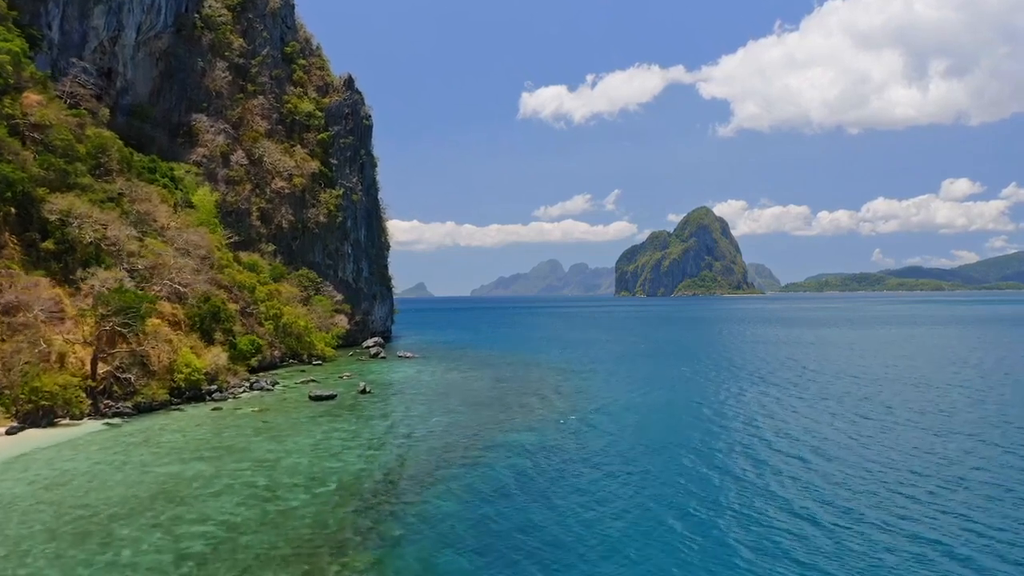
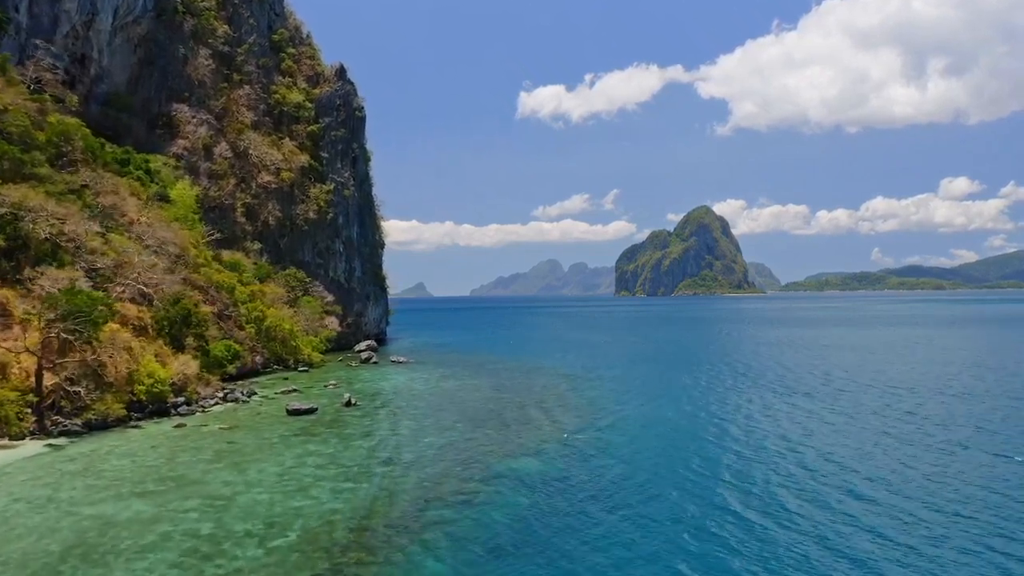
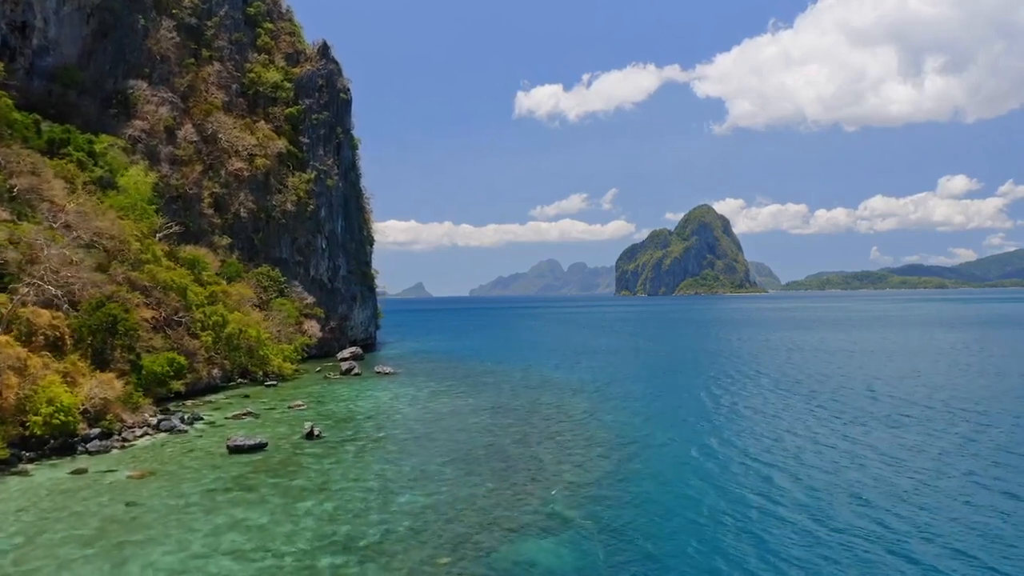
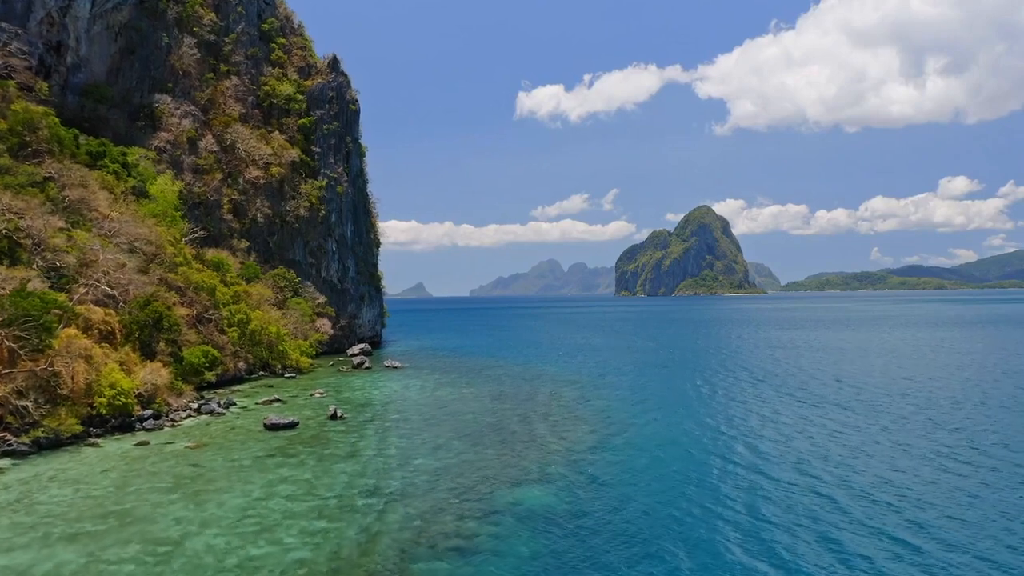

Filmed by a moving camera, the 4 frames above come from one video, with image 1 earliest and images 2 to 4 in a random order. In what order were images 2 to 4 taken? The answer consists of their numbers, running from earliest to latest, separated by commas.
2, 4, 3
